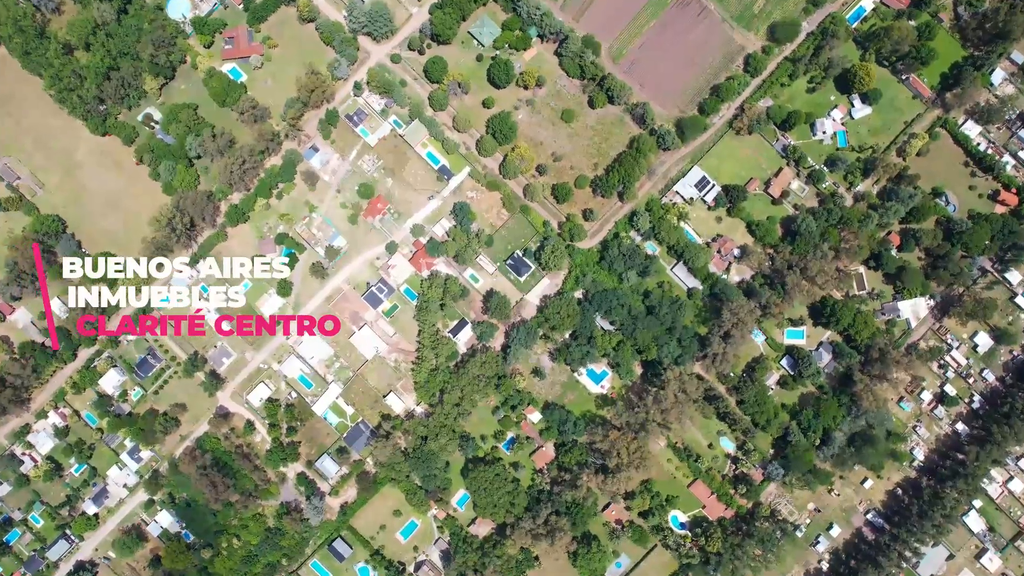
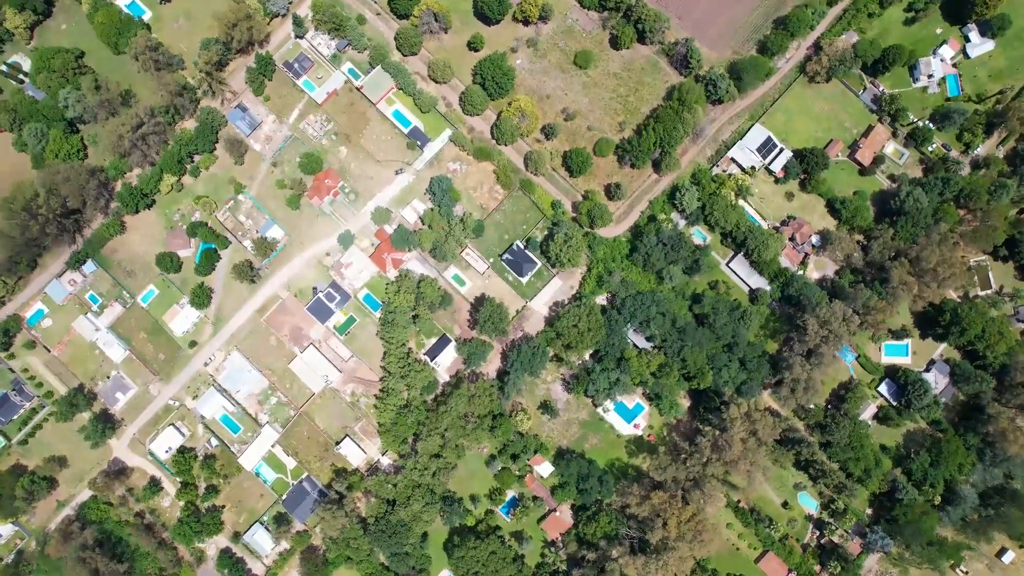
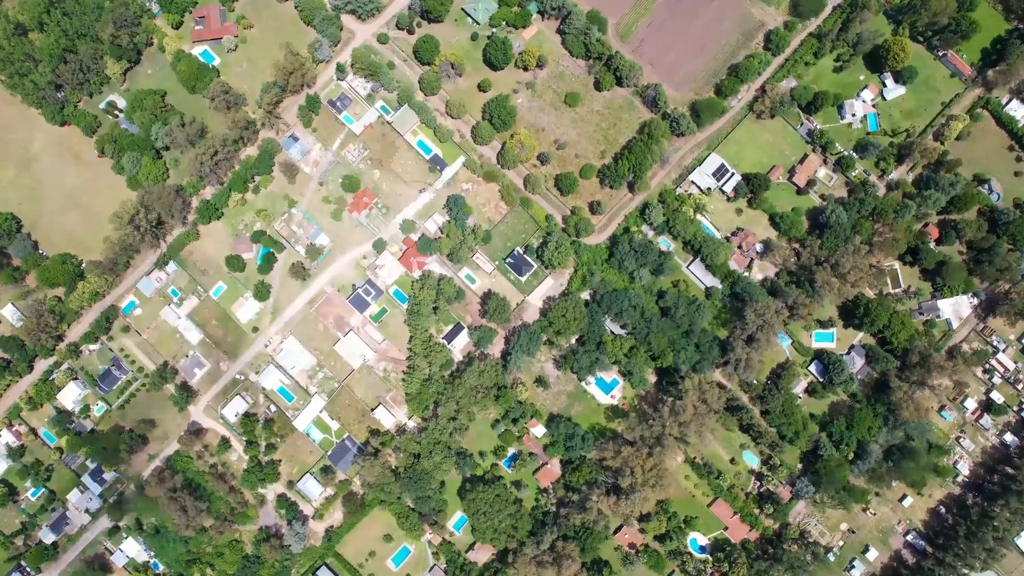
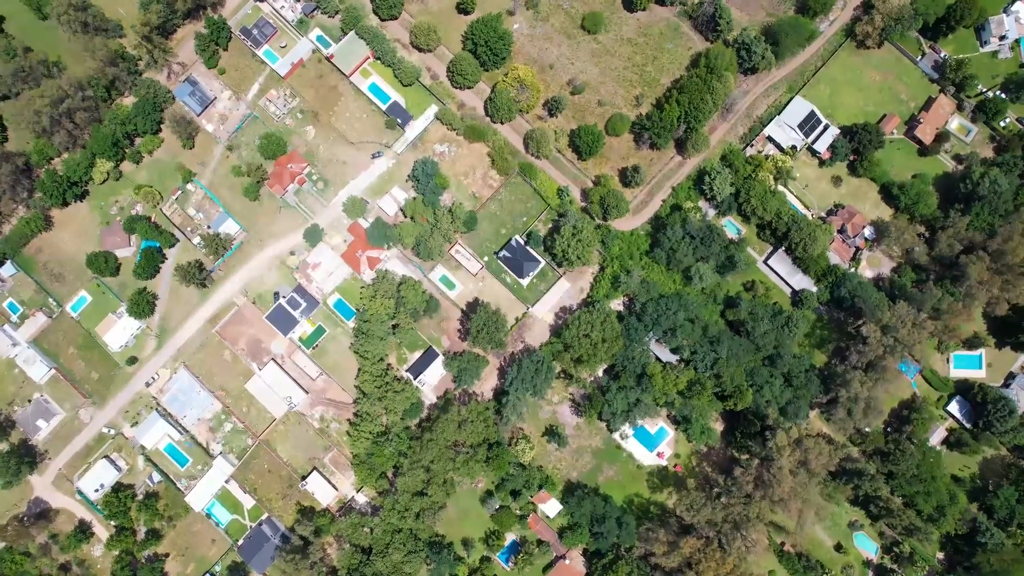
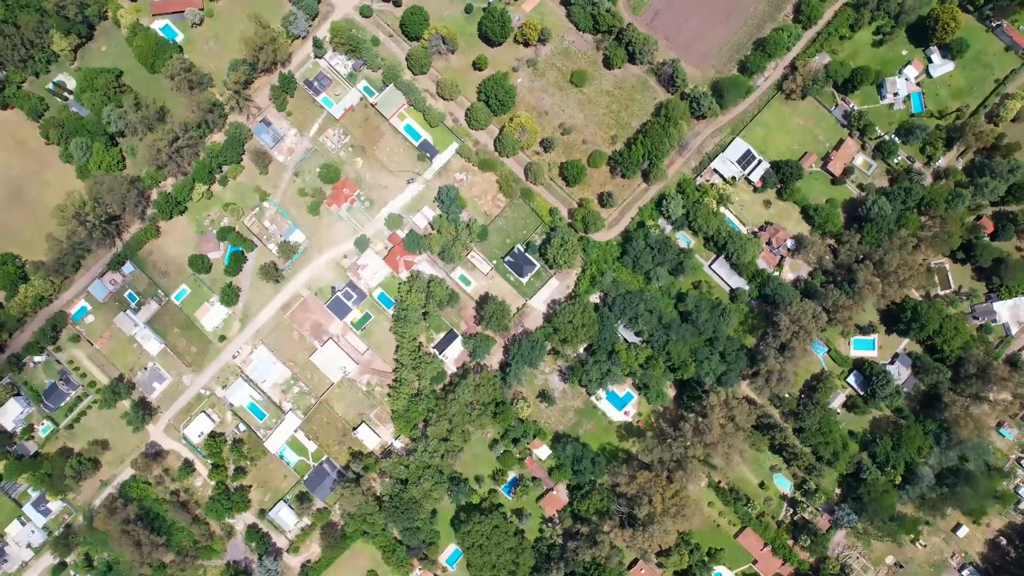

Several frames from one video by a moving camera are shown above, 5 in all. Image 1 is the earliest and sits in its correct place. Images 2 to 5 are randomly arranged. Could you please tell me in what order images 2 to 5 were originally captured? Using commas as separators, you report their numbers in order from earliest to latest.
3, 5, 2, 4
